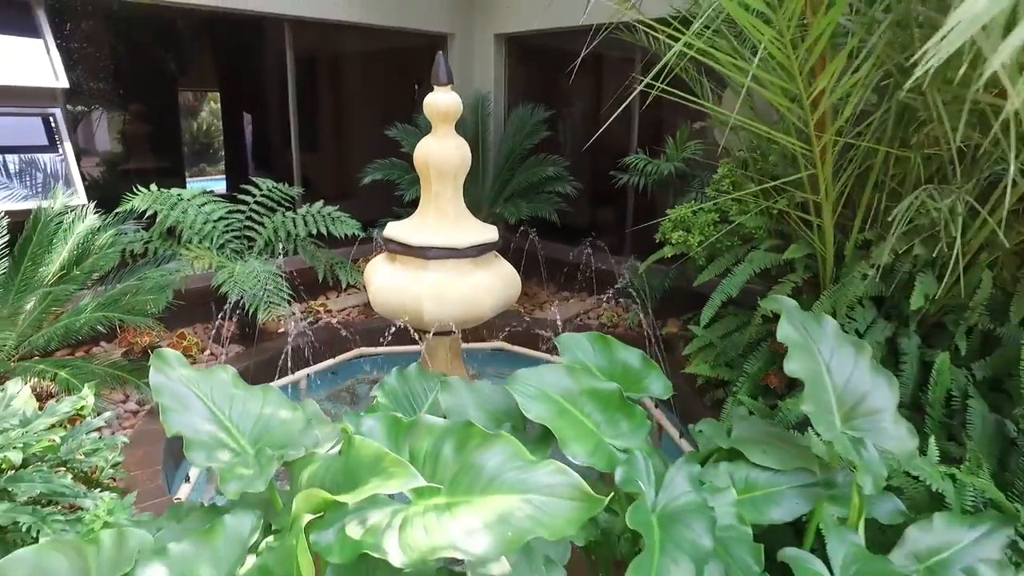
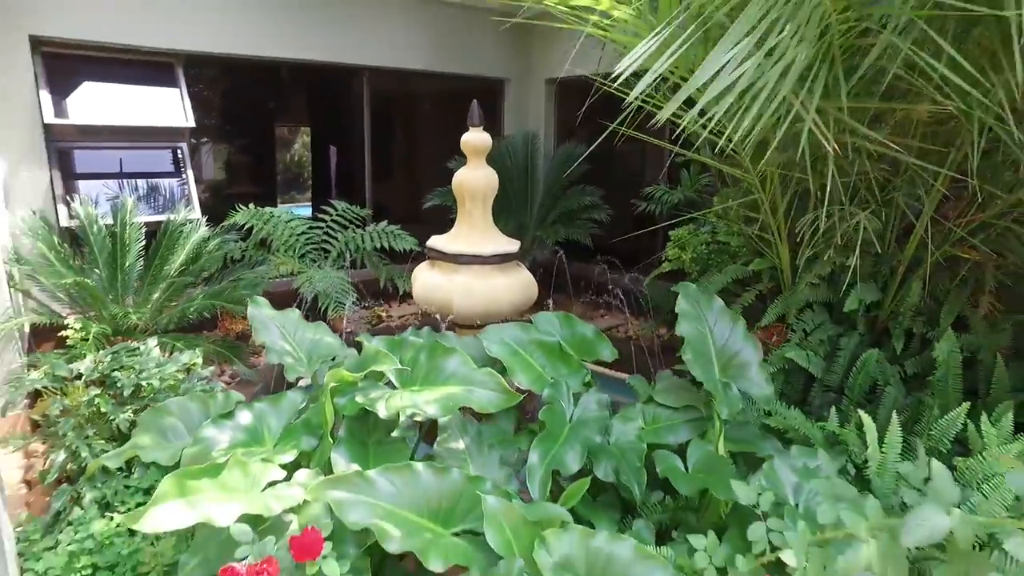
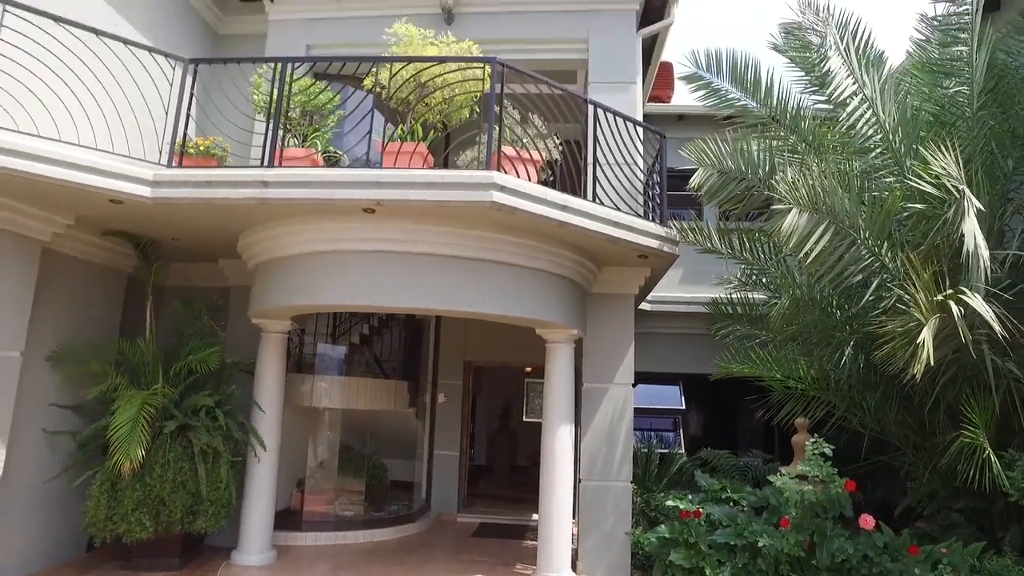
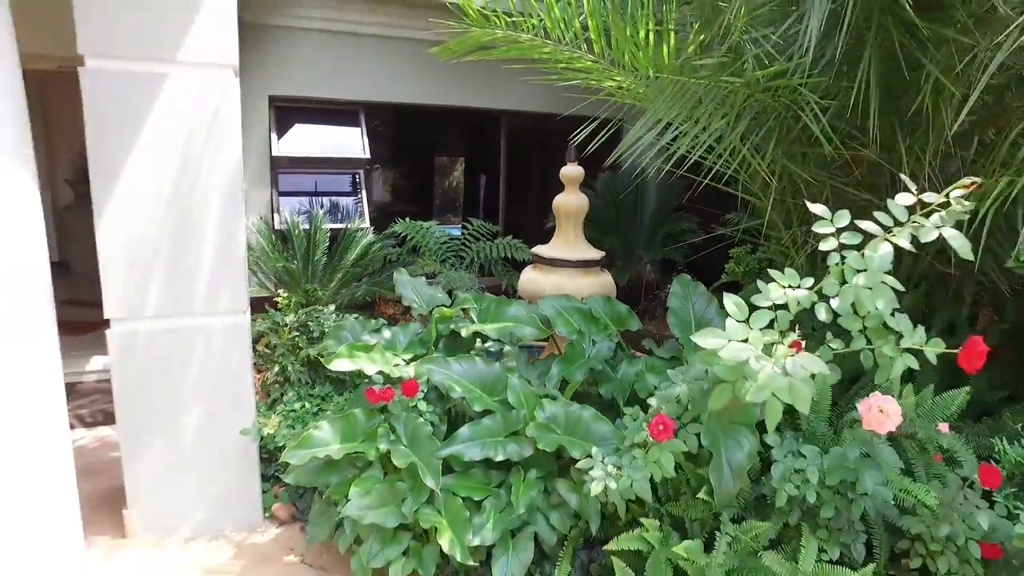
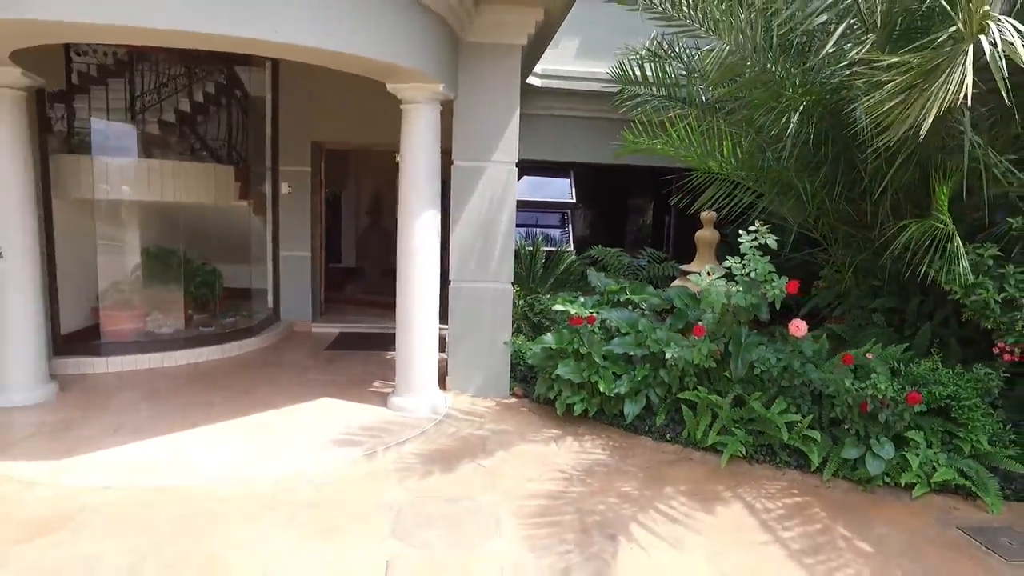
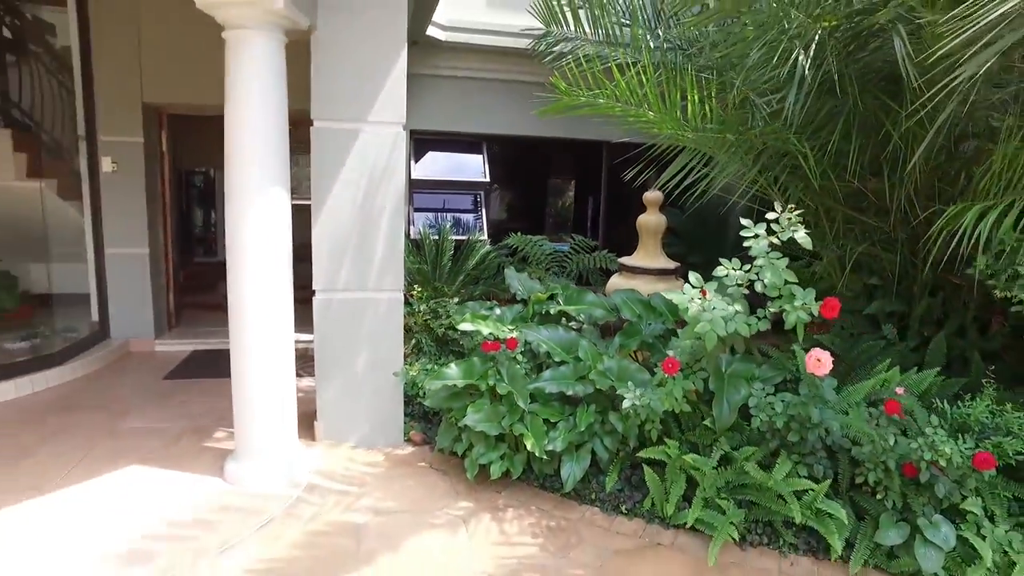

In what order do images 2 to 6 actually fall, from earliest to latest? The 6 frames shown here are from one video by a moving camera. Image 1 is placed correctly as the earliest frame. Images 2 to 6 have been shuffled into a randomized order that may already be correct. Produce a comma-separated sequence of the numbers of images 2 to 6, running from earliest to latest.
2, 4, 6, 5, 3
